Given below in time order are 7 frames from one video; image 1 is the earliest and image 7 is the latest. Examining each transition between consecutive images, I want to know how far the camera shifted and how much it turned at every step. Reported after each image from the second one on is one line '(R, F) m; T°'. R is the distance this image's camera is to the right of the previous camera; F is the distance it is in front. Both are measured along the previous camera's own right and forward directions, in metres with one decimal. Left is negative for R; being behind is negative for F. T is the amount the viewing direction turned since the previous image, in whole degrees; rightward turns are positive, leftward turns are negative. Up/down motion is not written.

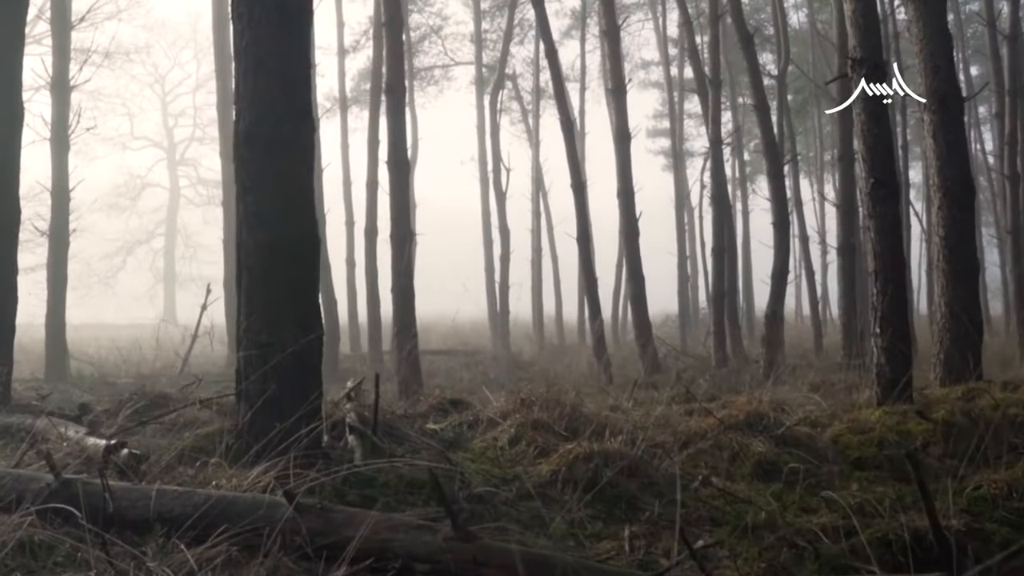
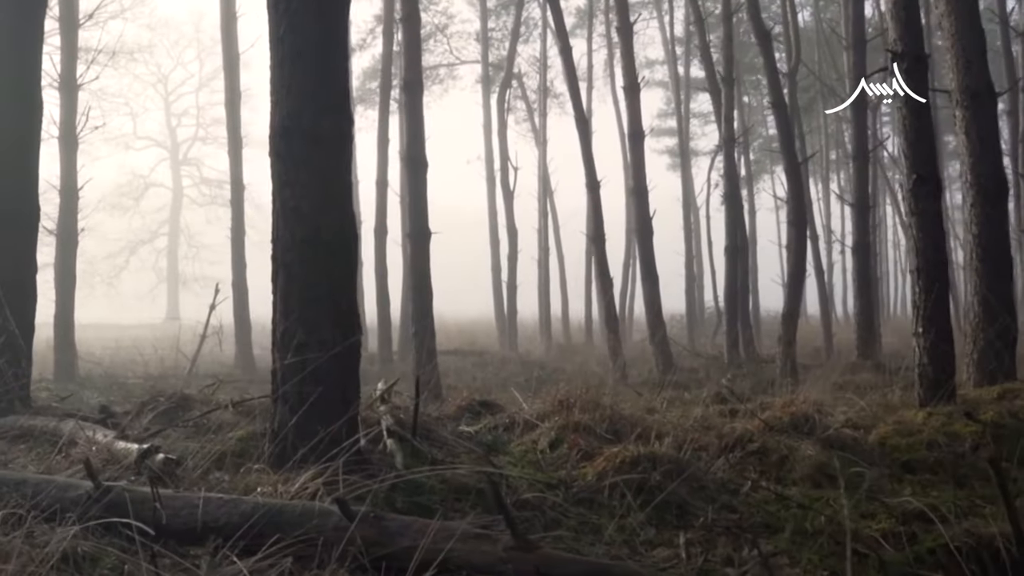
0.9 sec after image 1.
(-0.3, +0.2) m; 0°
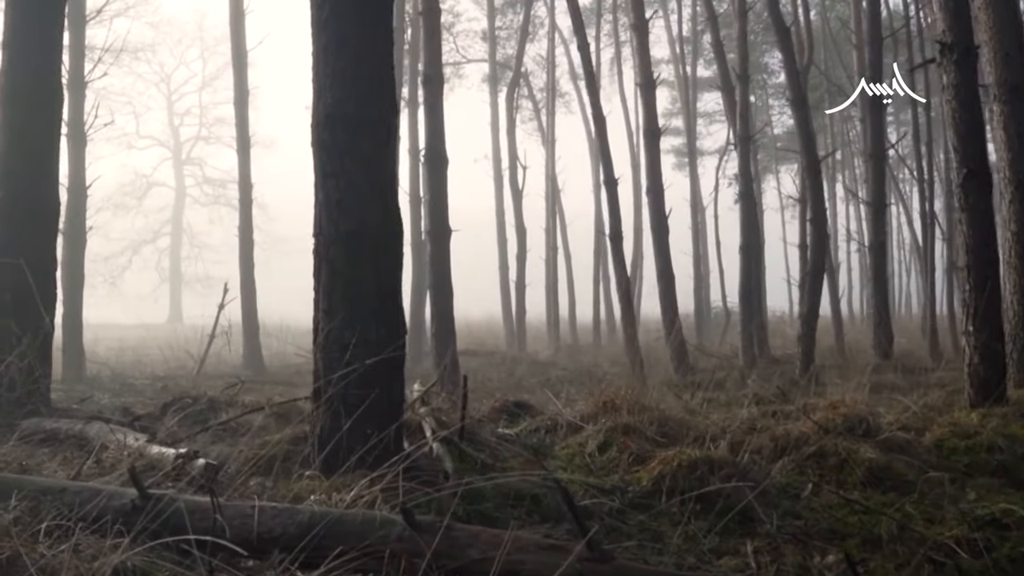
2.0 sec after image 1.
(-0.3, +0.3) m; 0°
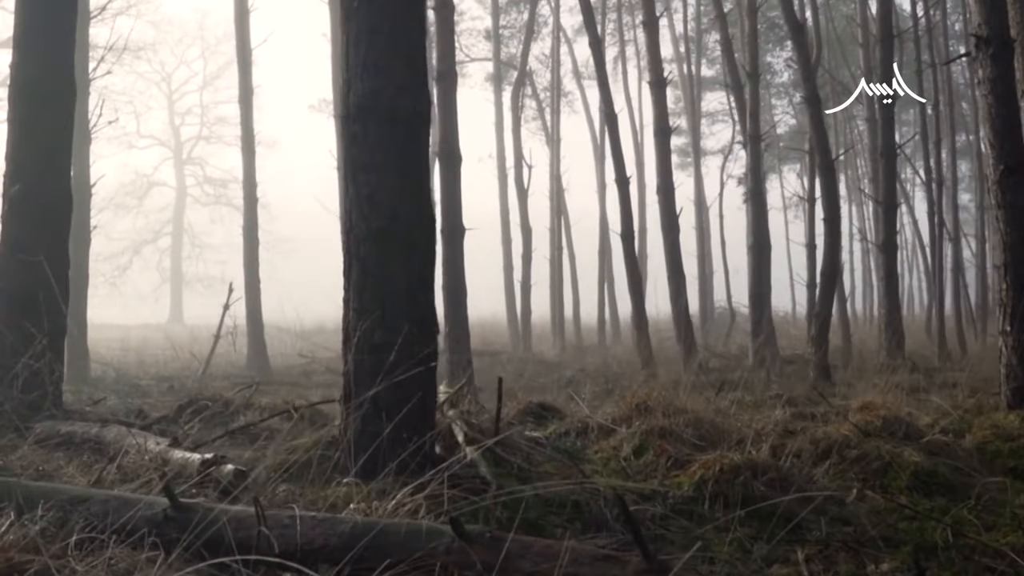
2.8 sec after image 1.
(-0.2, +0.2) m; 0°
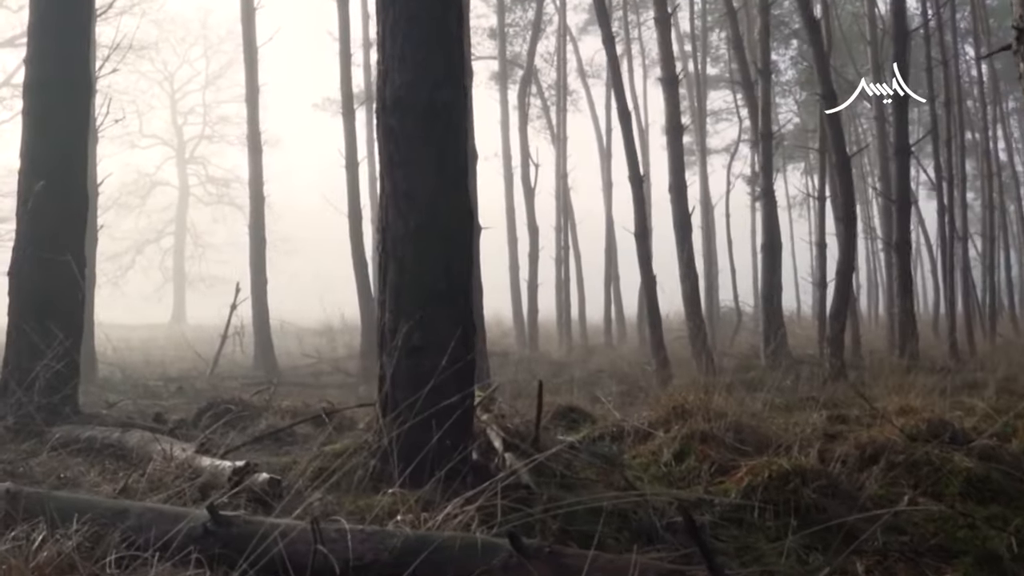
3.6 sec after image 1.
(-0.2, +0.2) m; 0°
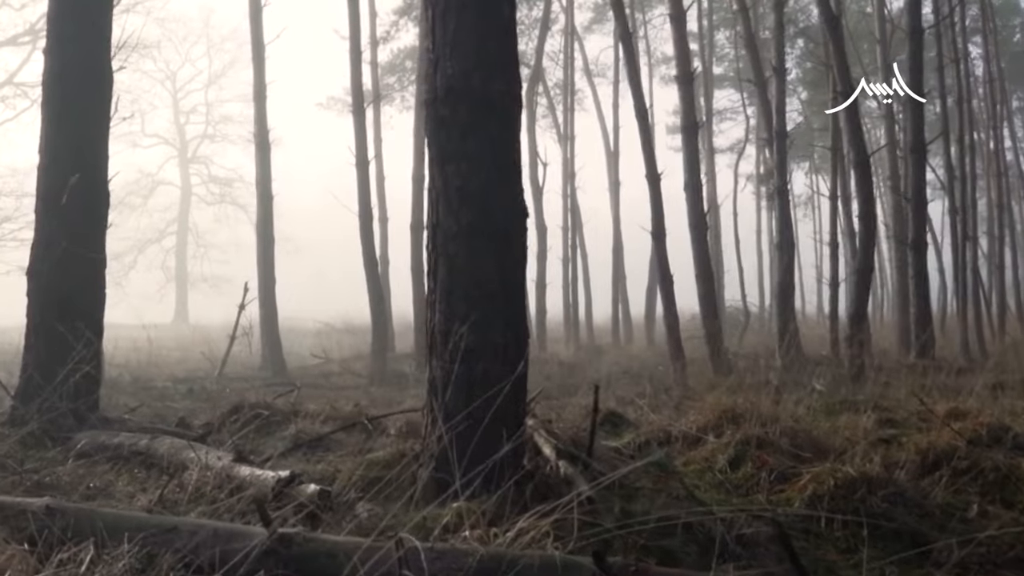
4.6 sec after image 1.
(-0.3, +0.3) m; 0°
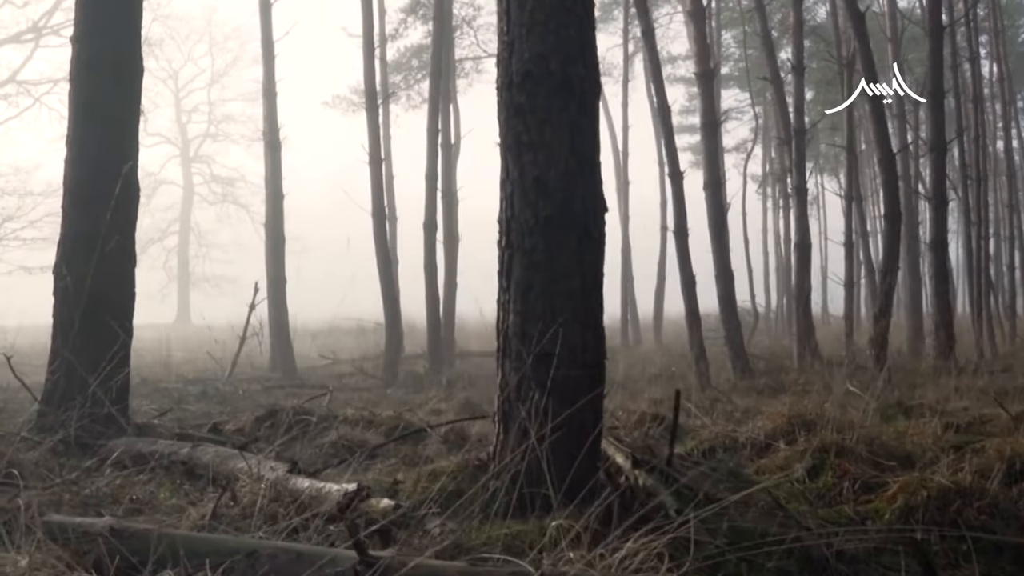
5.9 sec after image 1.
(-0.4, +0.3) m; 0°
